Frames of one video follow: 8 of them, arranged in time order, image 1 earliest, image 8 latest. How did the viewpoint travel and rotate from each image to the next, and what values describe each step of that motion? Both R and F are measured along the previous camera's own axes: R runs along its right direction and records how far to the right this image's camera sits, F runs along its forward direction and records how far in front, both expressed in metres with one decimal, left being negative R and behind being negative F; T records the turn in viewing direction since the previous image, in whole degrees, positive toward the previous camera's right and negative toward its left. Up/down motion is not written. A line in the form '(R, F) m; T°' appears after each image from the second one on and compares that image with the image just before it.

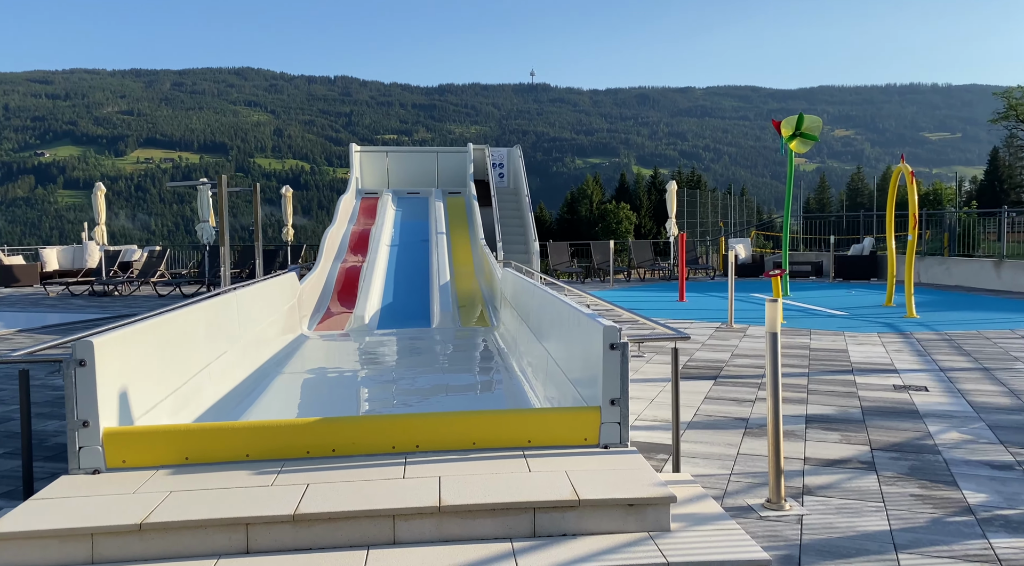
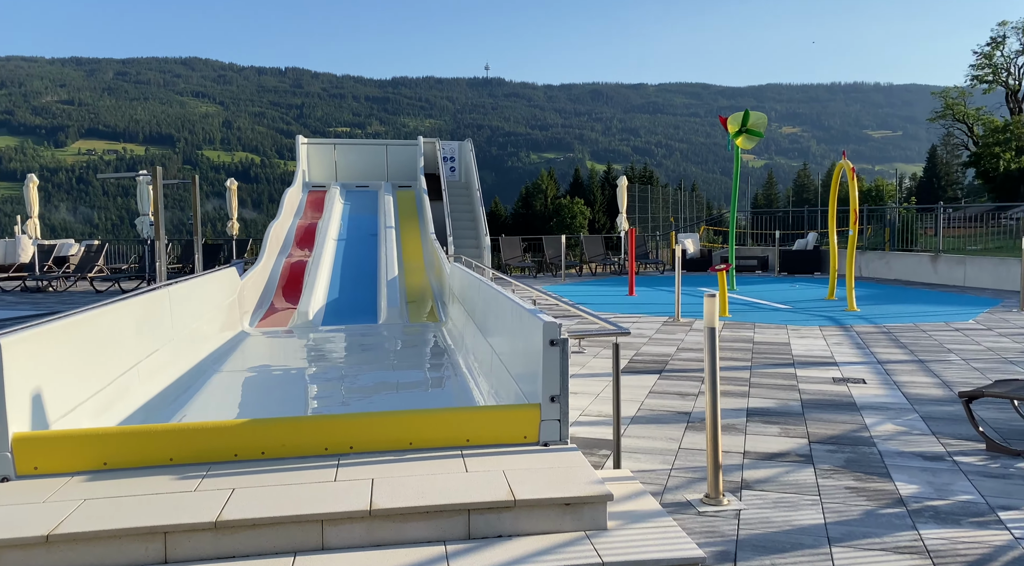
(+0.1, 0.0) m; +3°
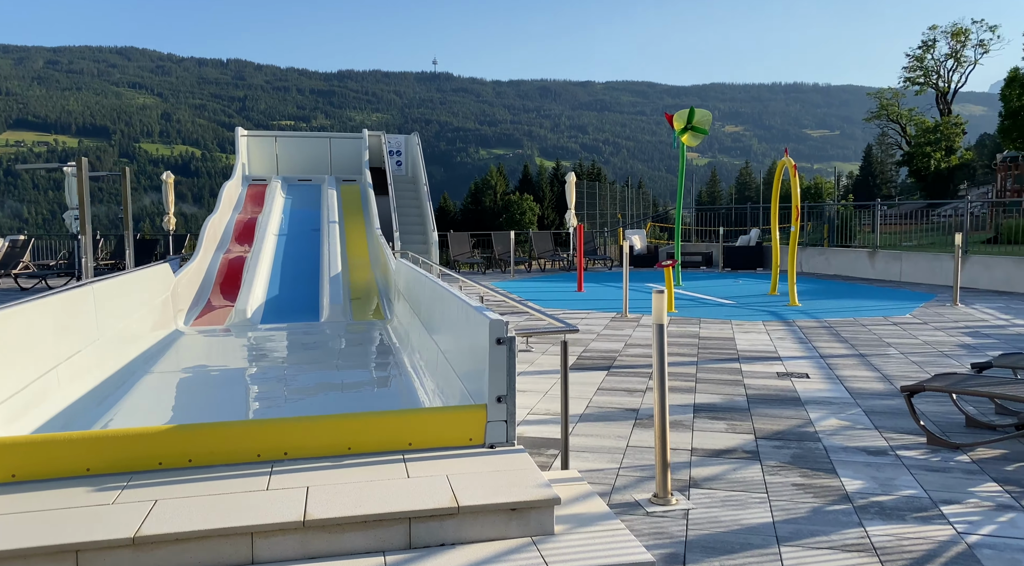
(0.0, +0.1) m; +4°
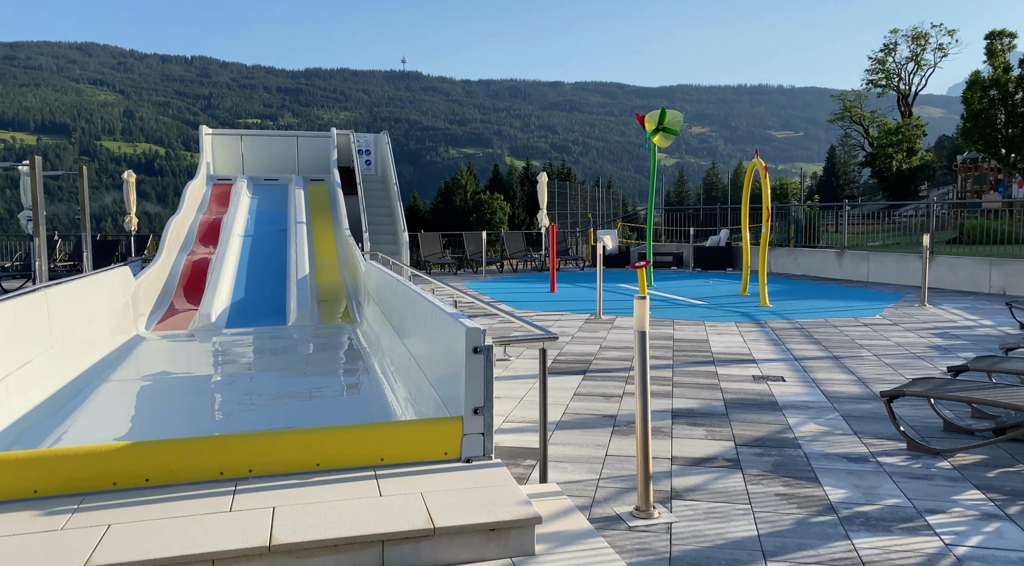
(0.0, +0.2) m; +2°
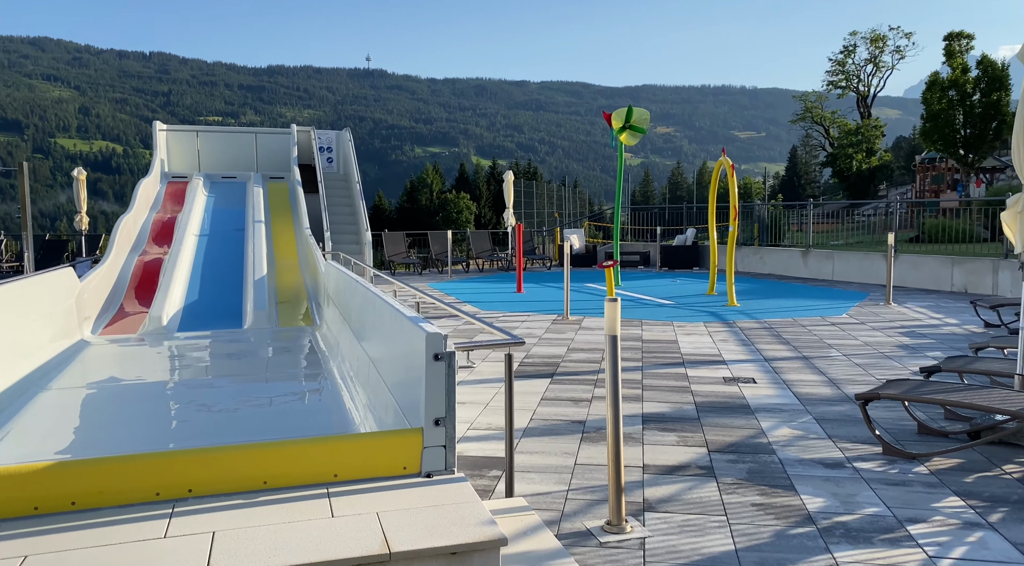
(0.0, +0.2) m; +2°
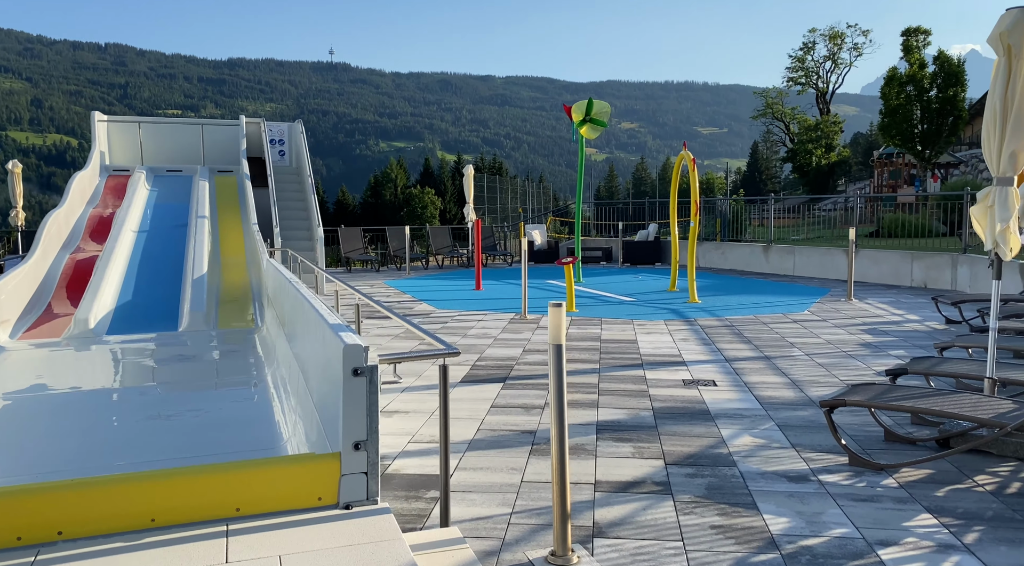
(+0.1, +0.4) m; +2°
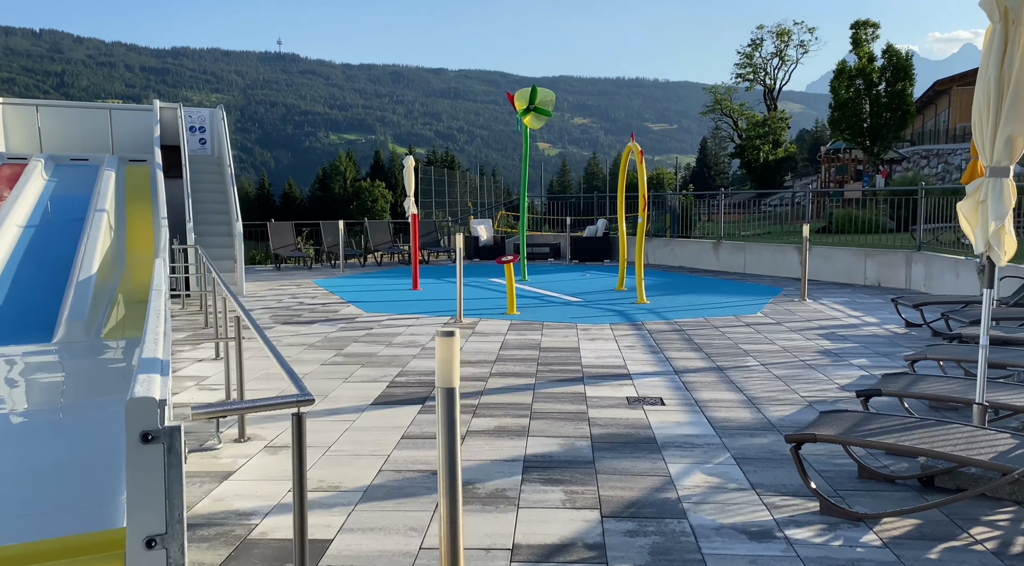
(+0.2, +0.9) m; +3°
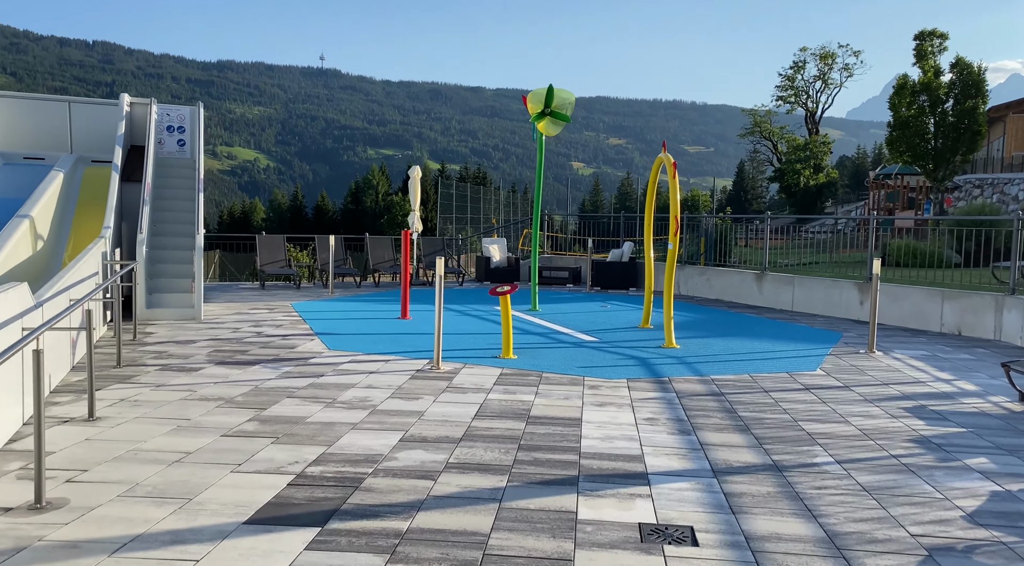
(+0.4, +2.2) m; -2°
